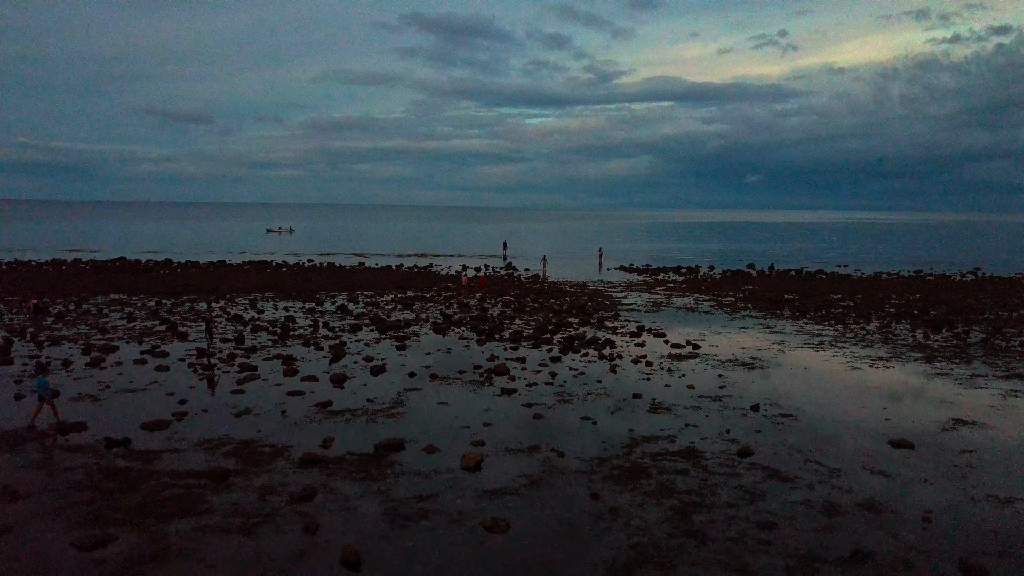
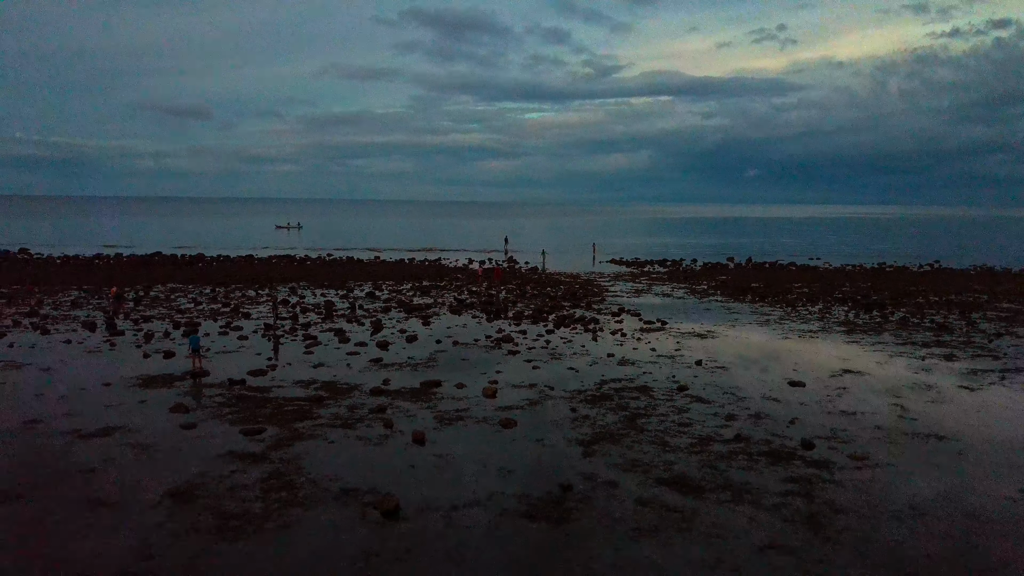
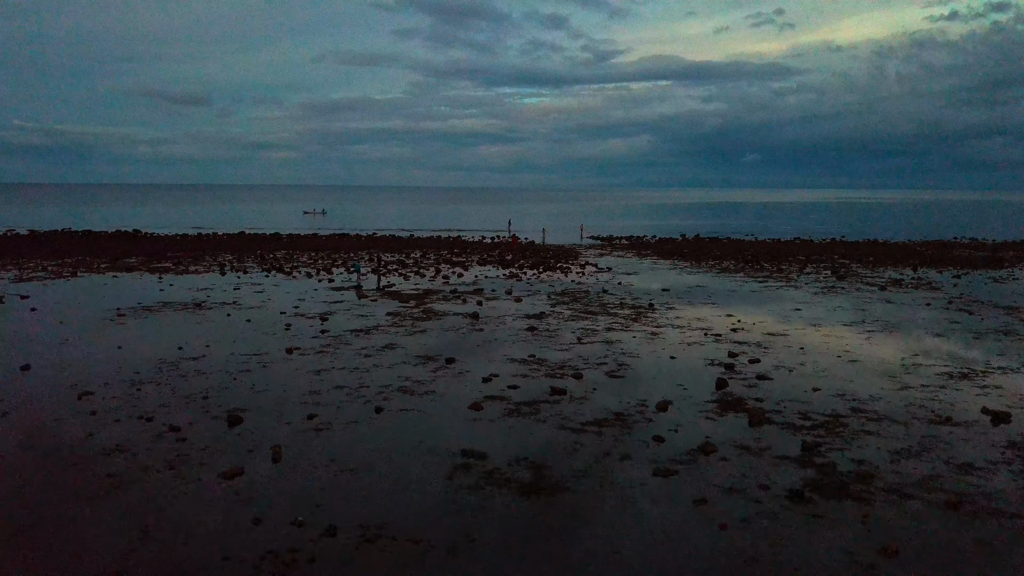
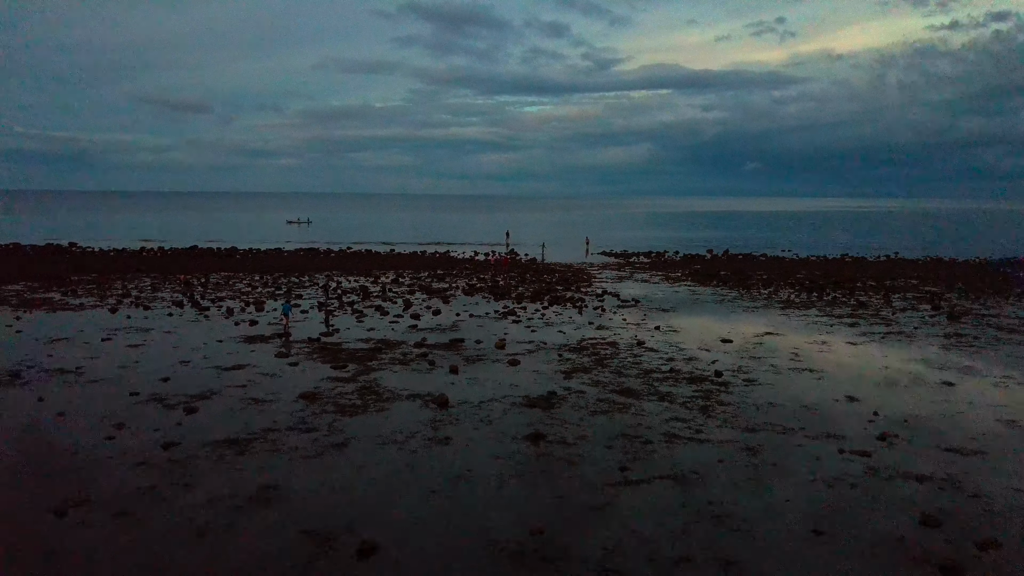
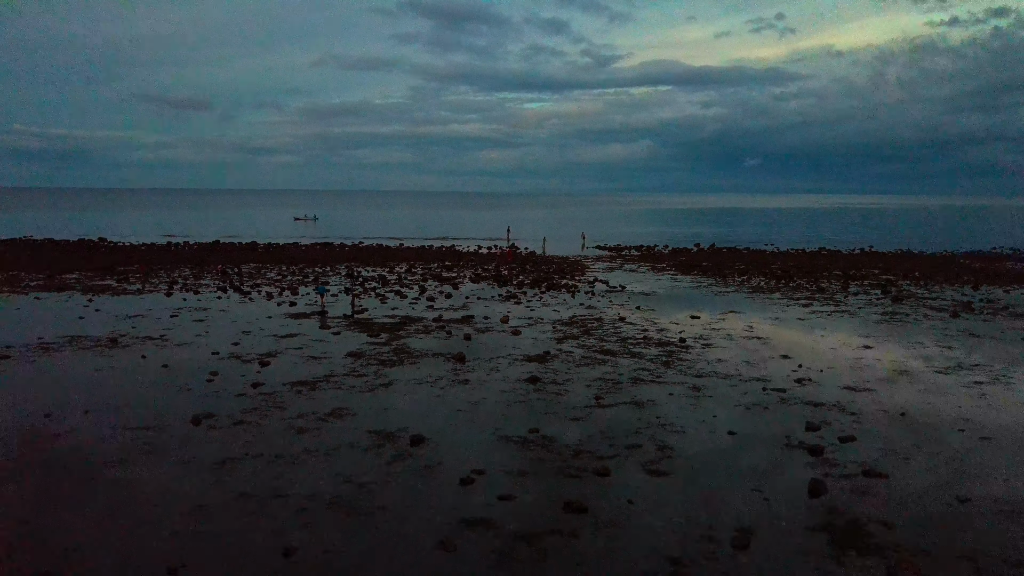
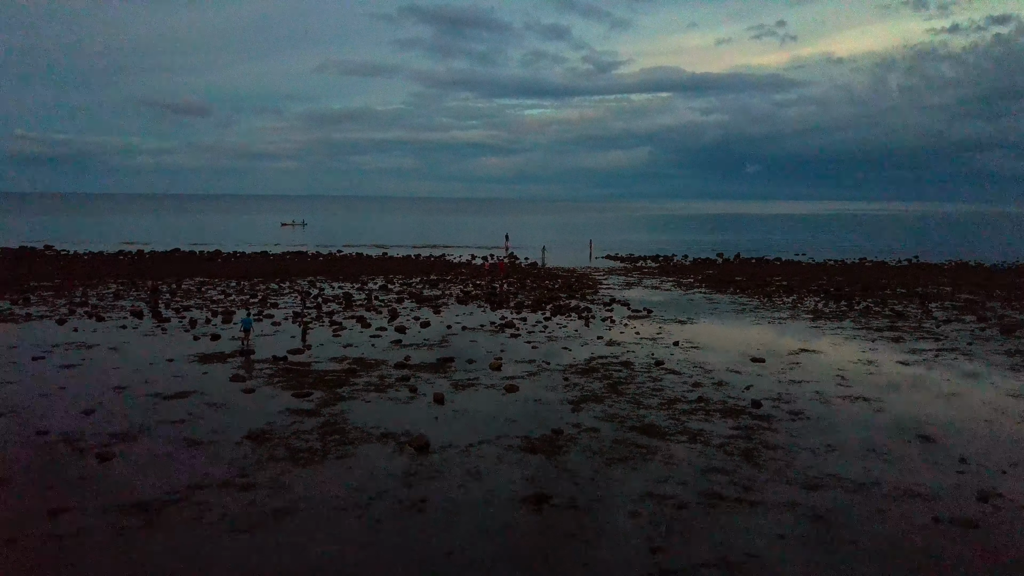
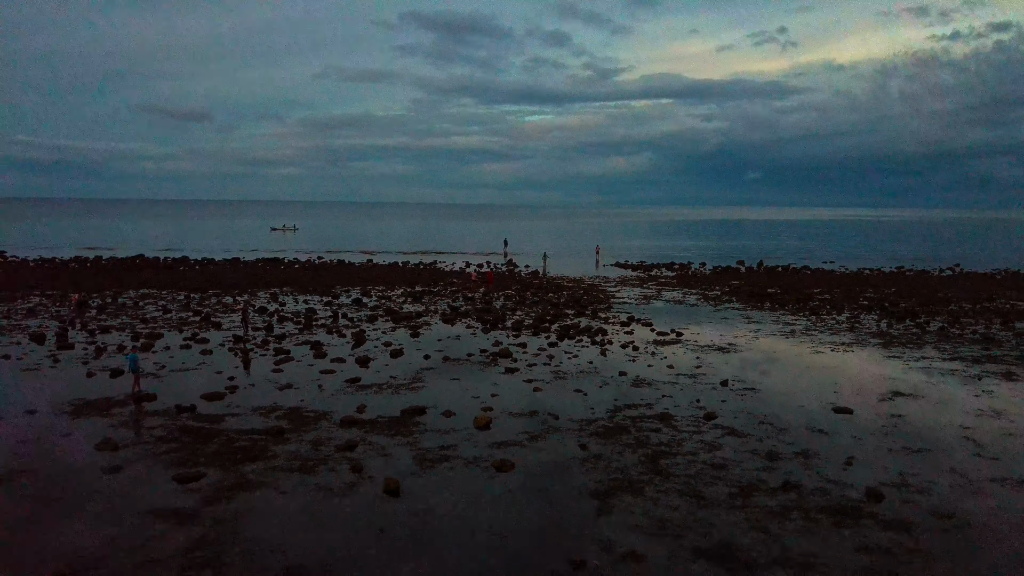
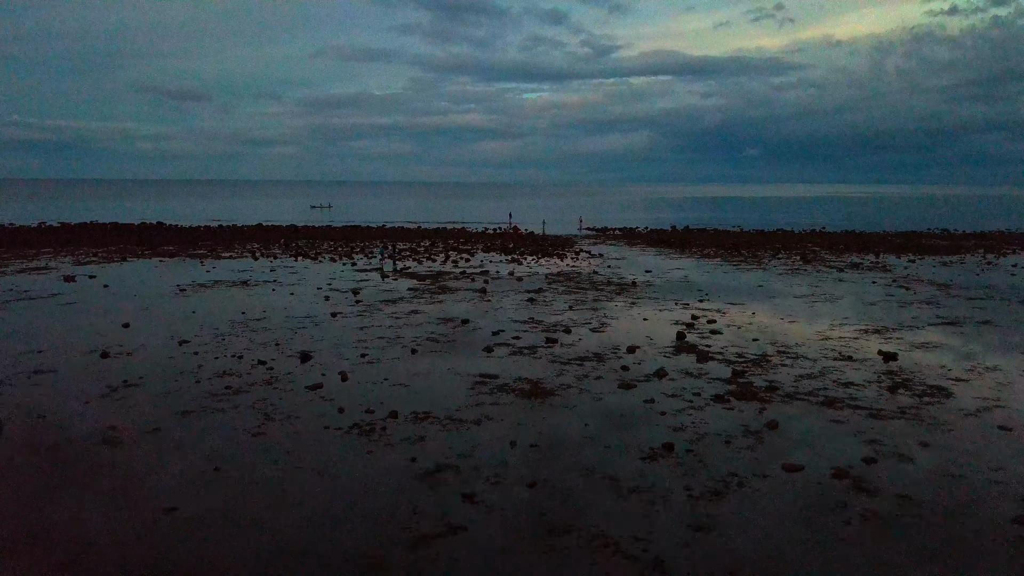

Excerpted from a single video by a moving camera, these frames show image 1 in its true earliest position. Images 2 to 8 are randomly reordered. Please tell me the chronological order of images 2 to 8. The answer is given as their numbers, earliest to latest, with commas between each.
7, 2, 6, 4, 5, 3, 8
